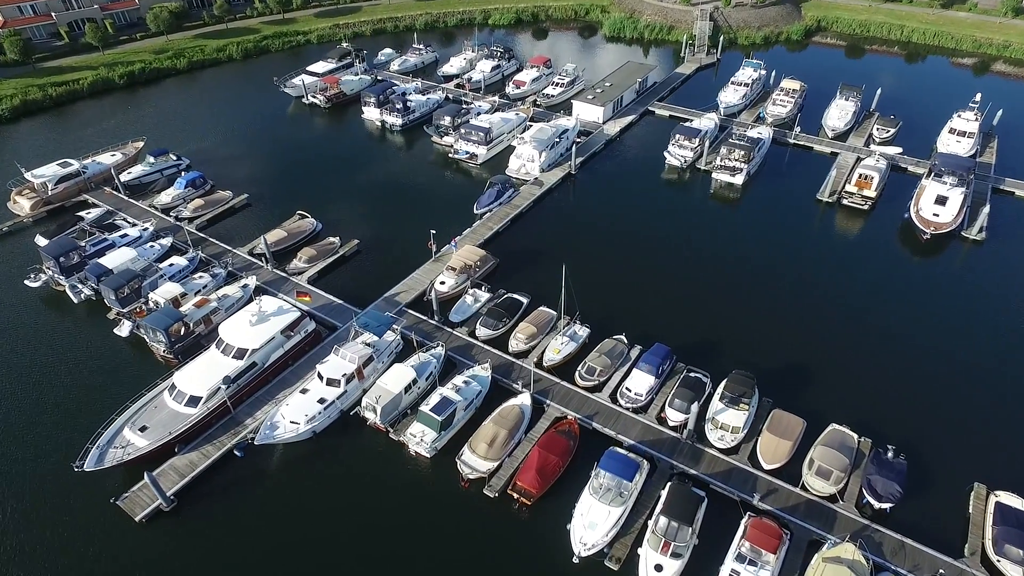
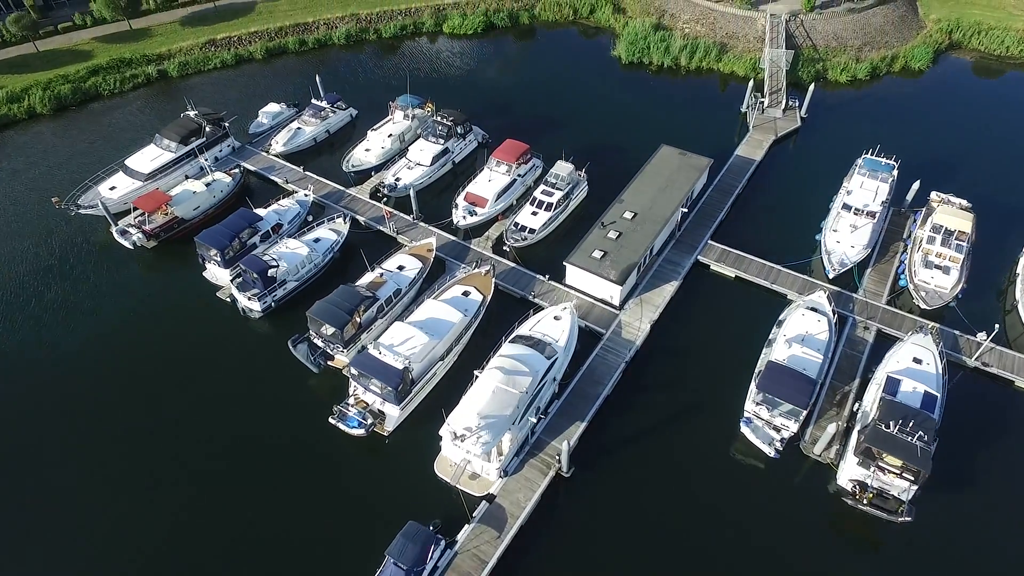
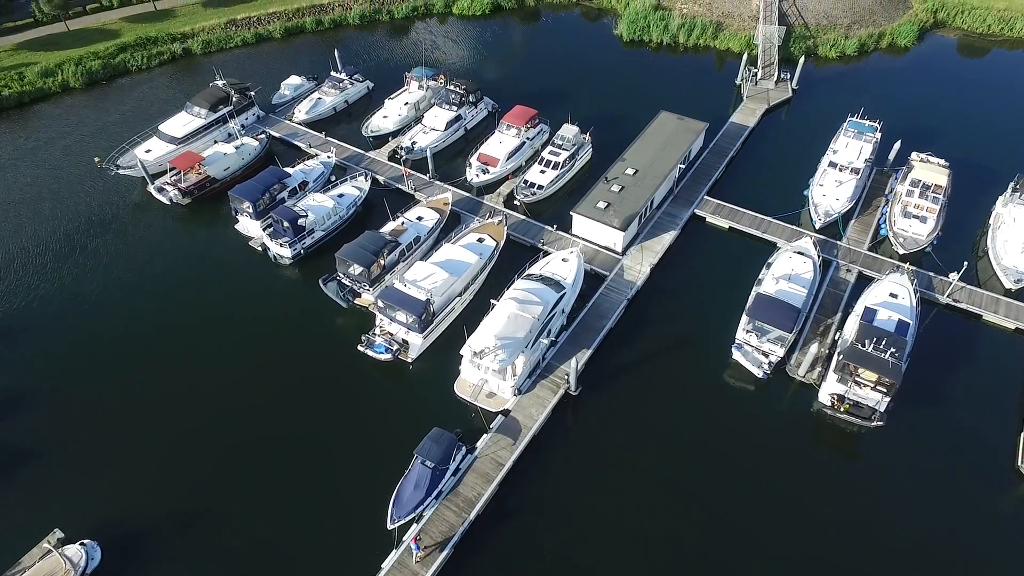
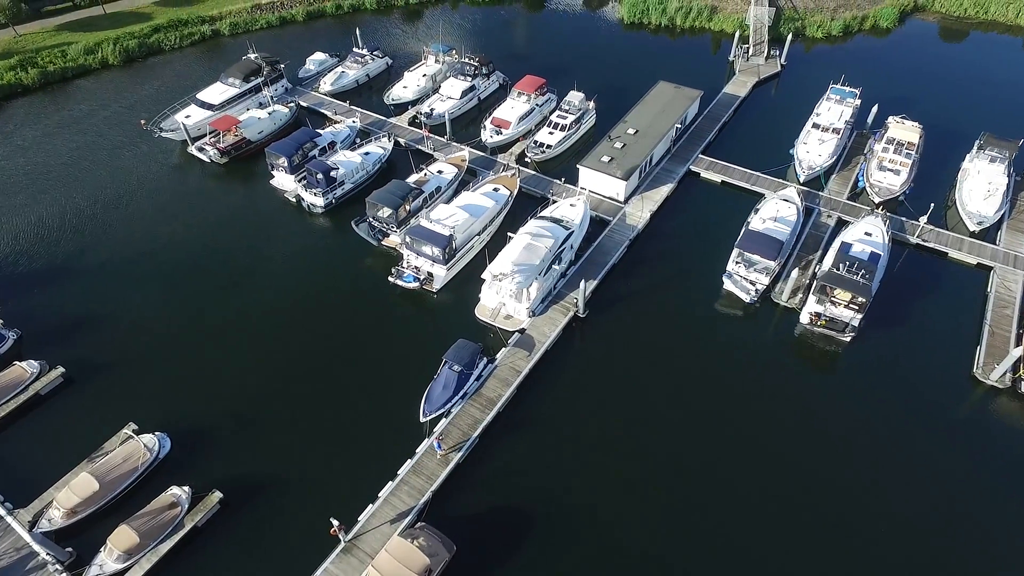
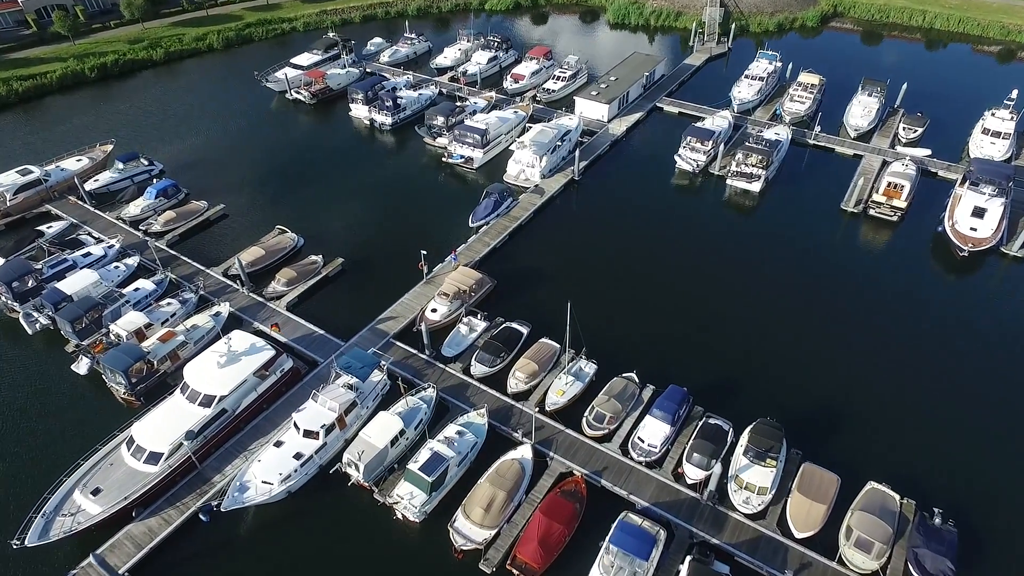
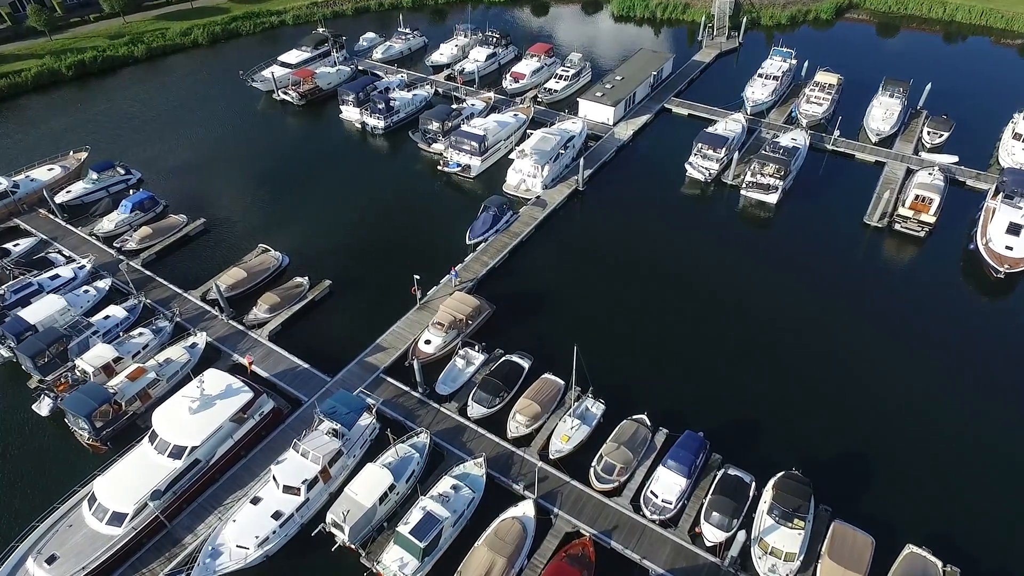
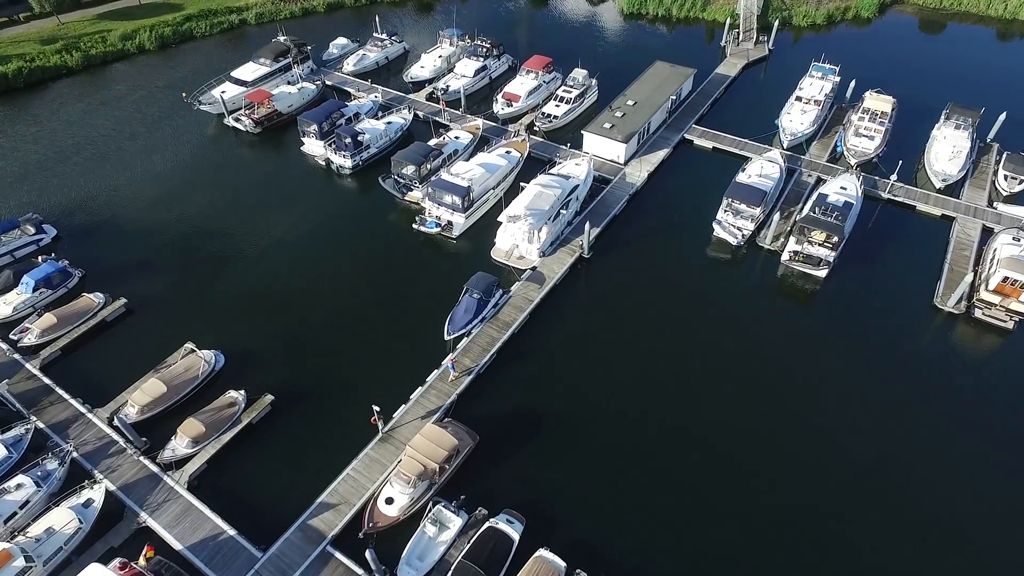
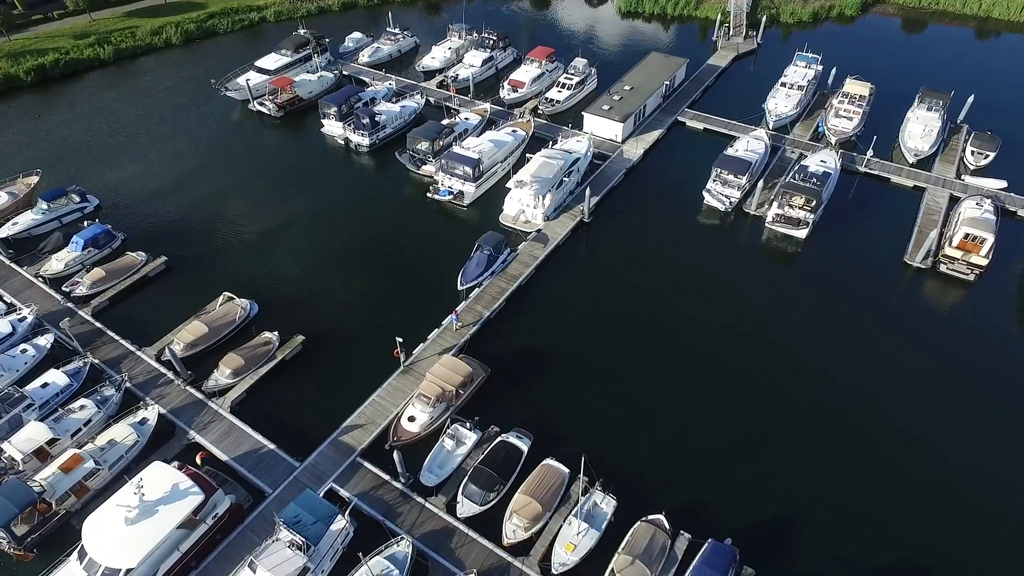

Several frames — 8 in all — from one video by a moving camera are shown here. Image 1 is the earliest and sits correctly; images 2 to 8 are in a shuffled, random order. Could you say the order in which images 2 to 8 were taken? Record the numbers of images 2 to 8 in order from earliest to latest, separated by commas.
5, 6, 8, 7, 4, 3, 2
